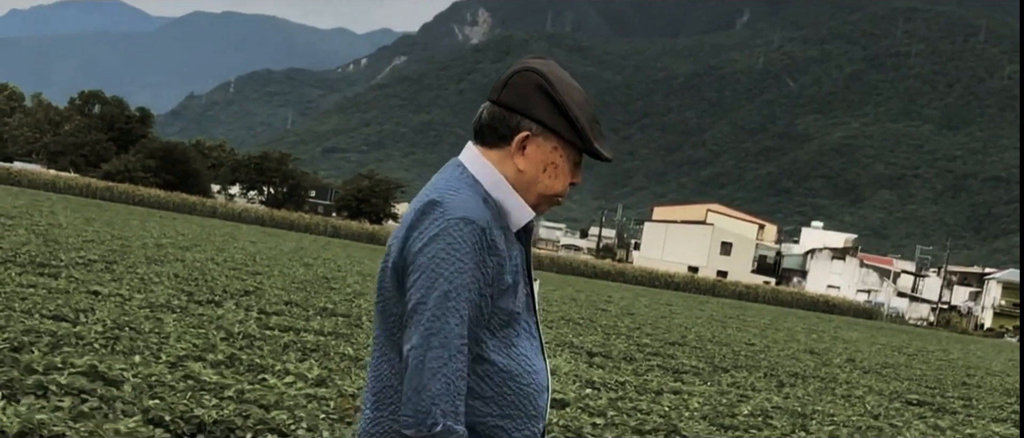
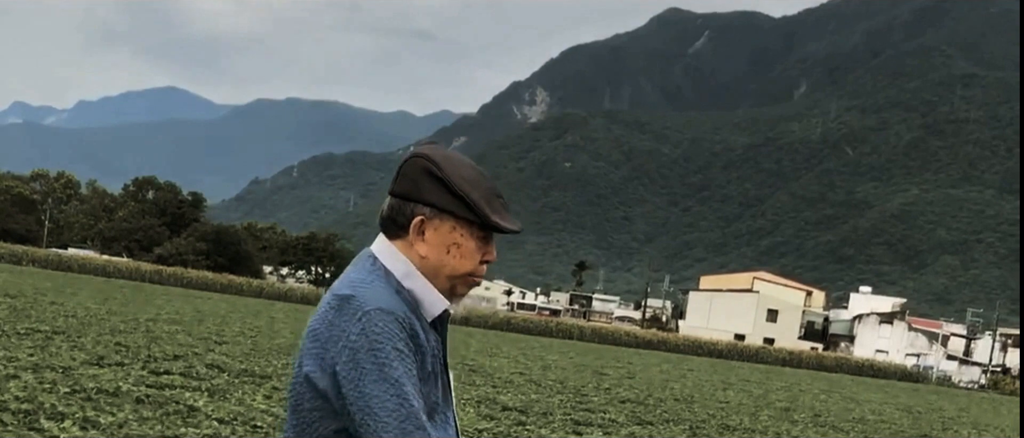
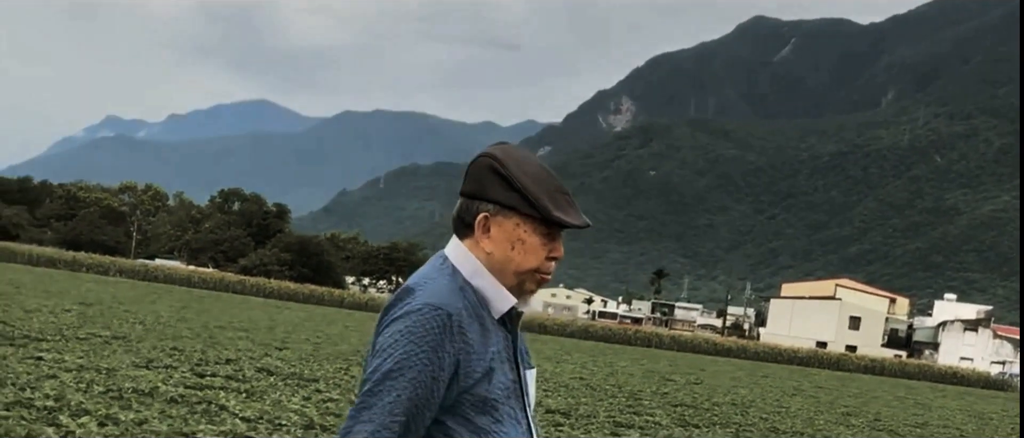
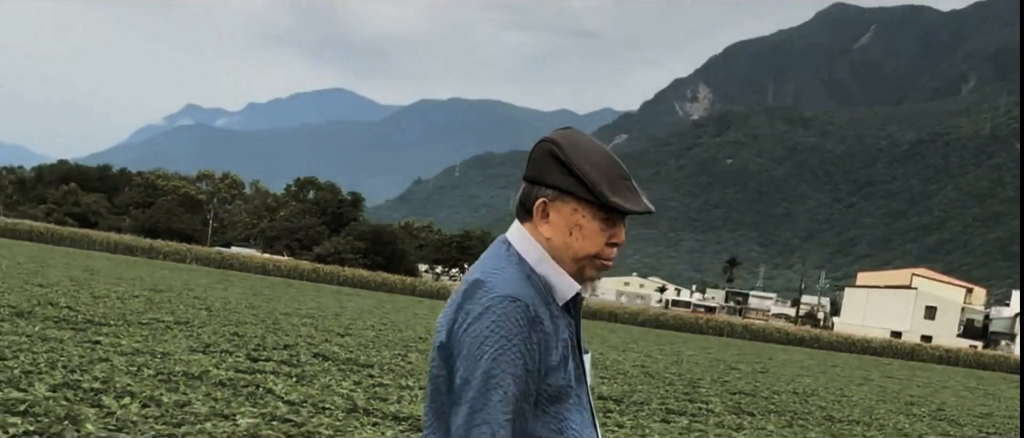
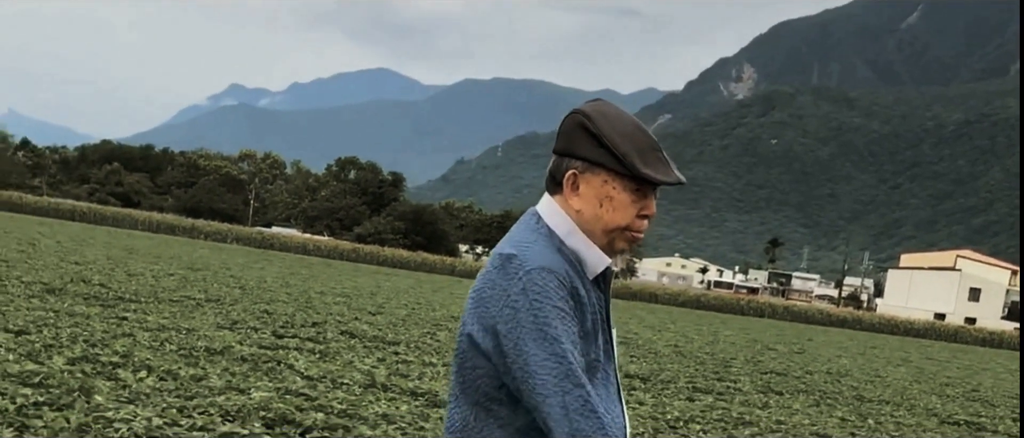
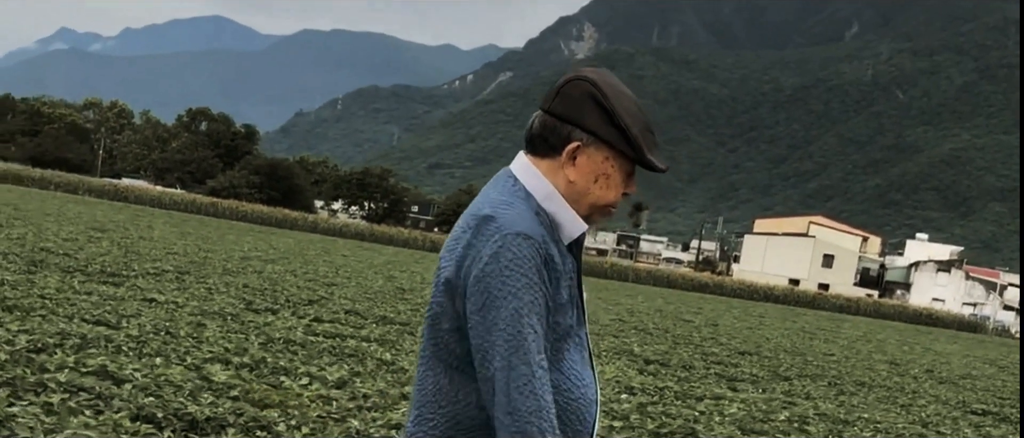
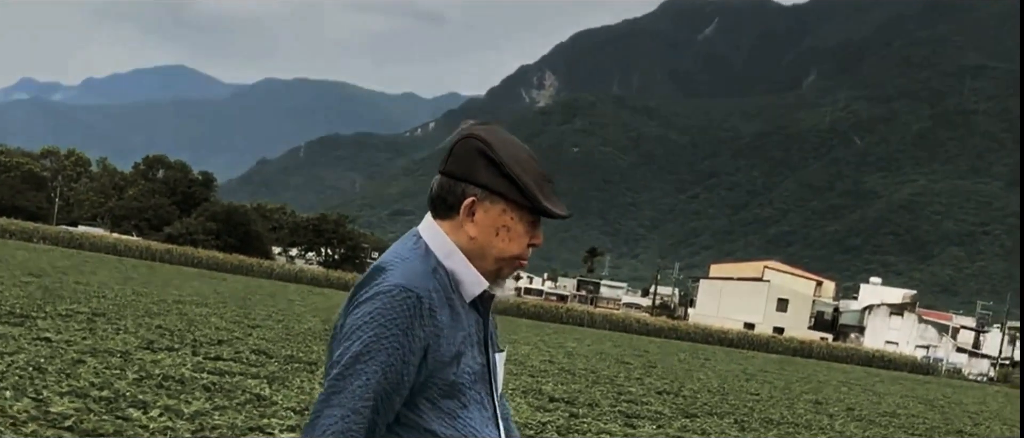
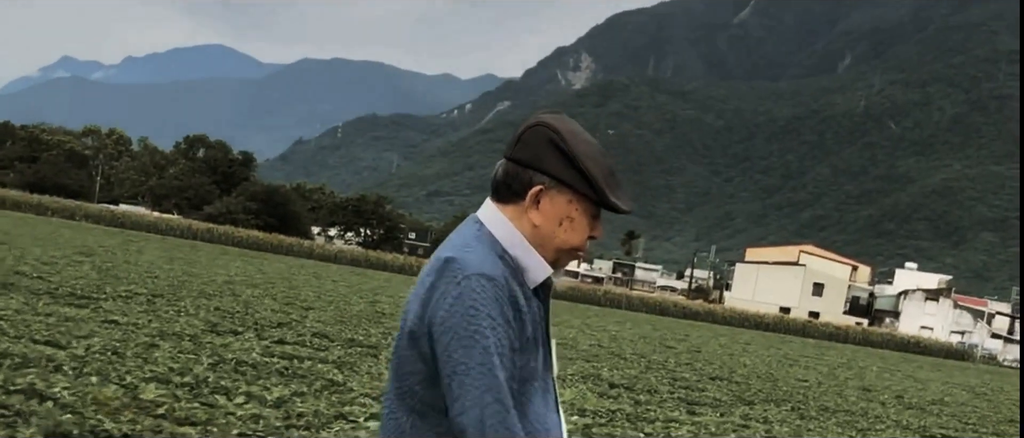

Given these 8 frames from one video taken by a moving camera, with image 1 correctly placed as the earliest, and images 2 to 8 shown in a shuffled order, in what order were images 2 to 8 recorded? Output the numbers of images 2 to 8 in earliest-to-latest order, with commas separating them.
6, 8, 7, 2, 3, 4, 5
